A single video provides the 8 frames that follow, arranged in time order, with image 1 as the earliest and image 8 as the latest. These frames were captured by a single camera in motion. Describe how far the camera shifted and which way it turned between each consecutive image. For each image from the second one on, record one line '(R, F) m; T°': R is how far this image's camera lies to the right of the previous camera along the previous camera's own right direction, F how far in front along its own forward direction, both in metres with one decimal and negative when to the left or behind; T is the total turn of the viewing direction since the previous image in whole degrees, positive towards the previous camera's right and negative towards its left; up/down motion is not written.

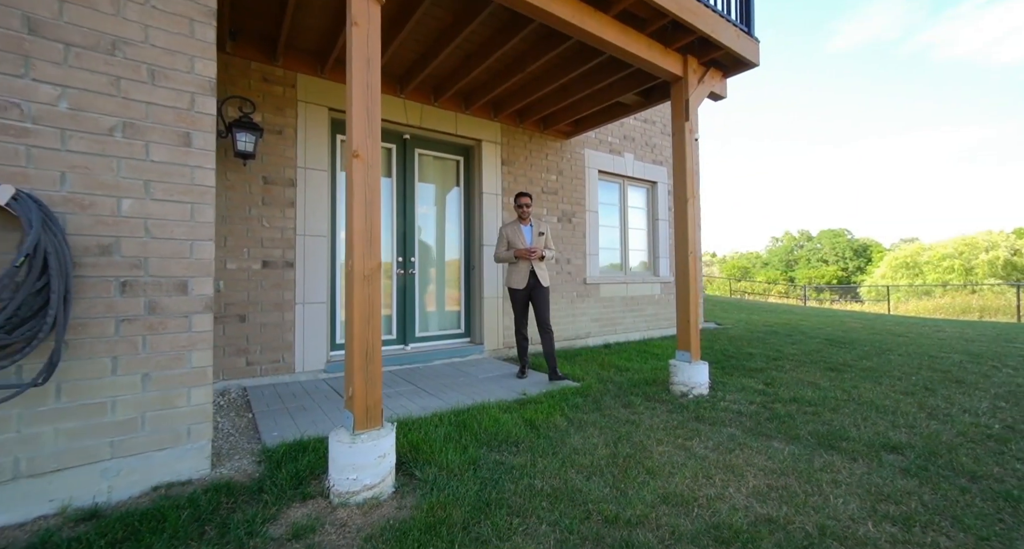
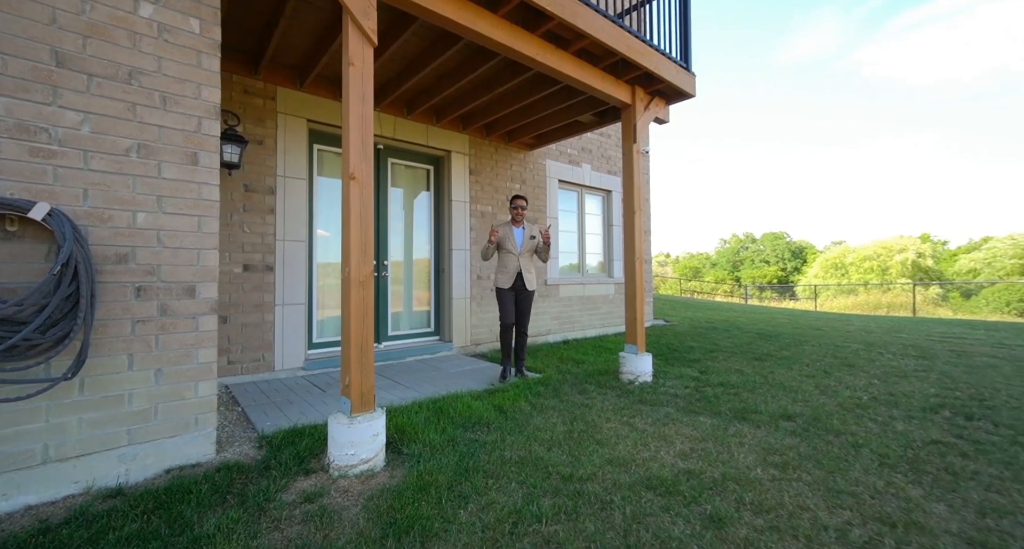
(-0.1, -0.4) m; +5°
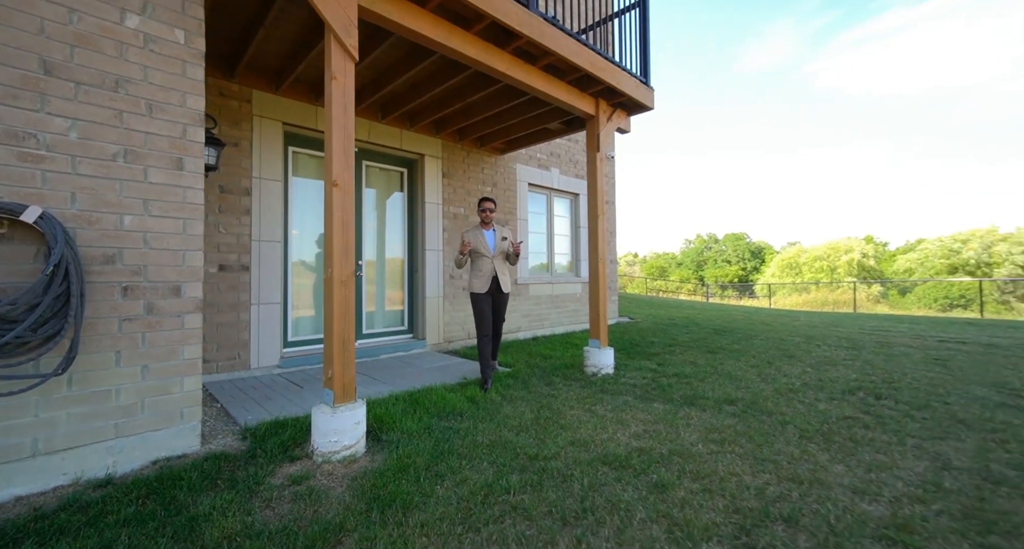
(0.0, -0.2) m; +4°
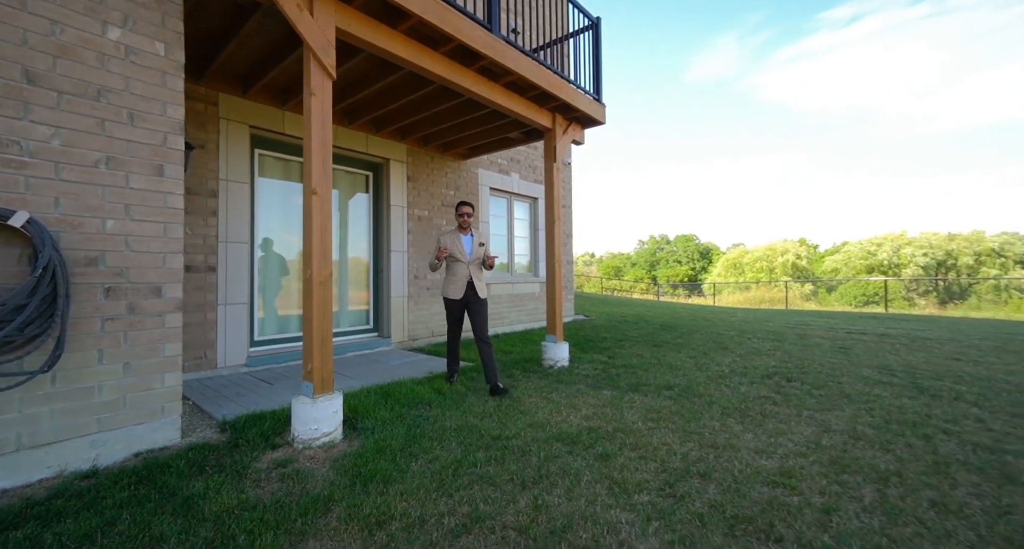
(0.0, -0.3) m; +5°
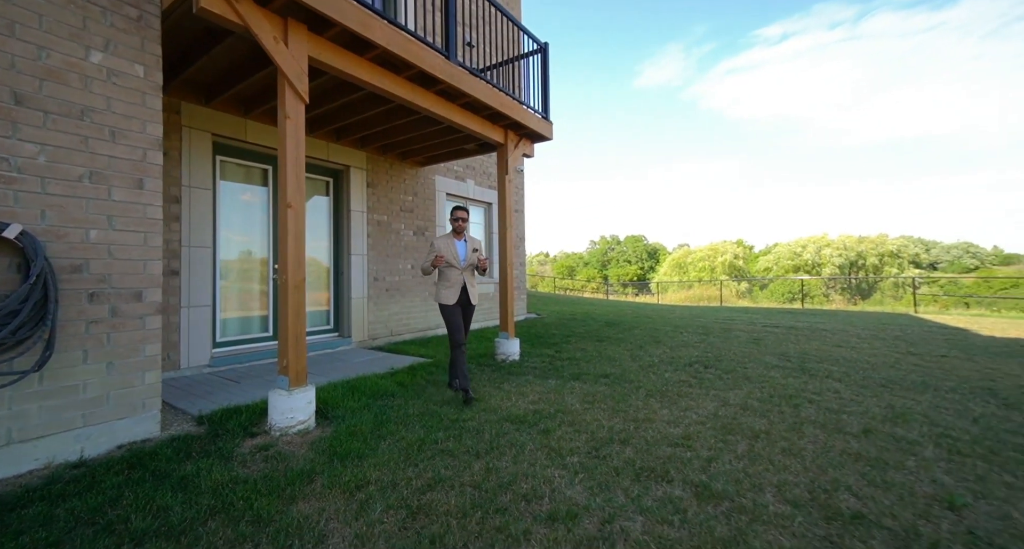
(0.0, -0.4) m; +6°
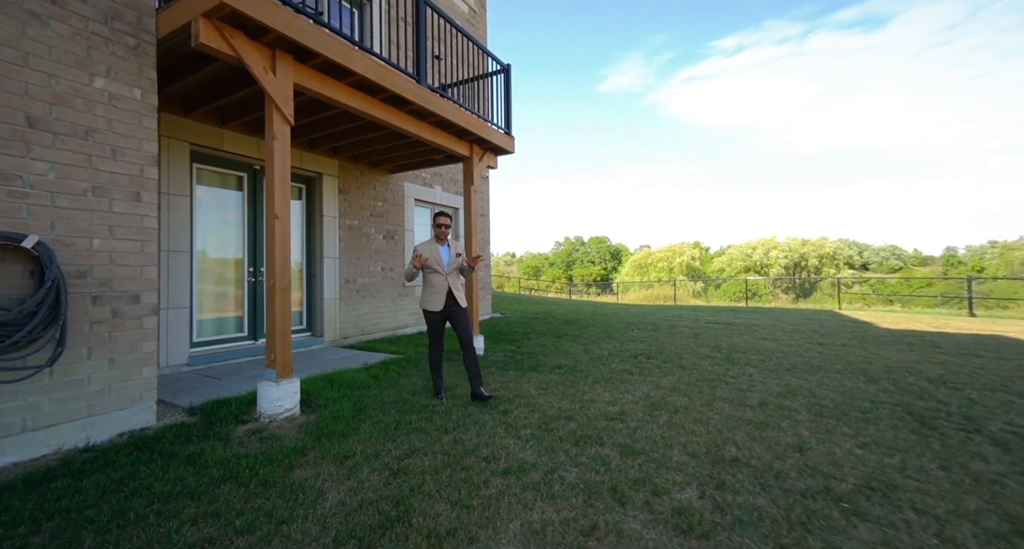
(0.0, -0.5) m; +4°
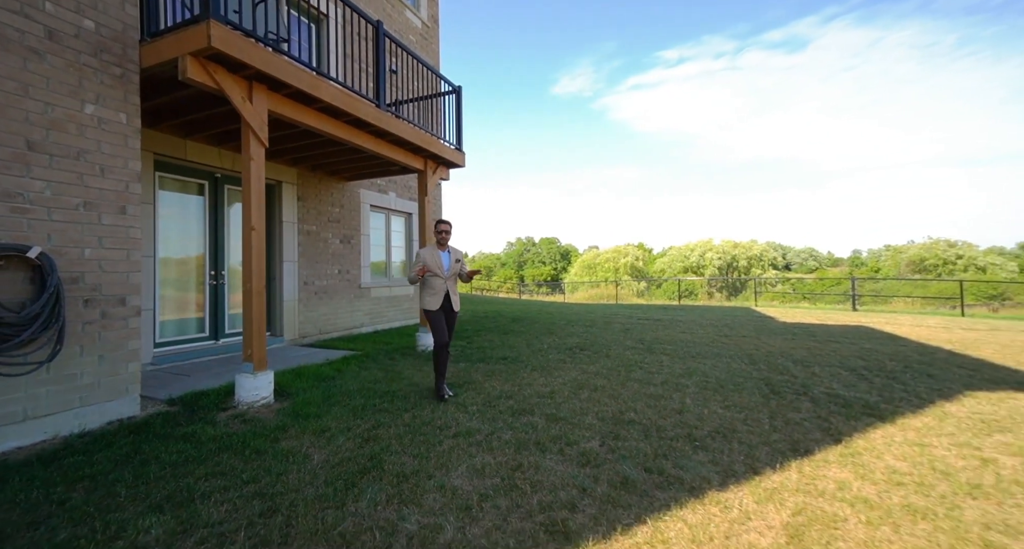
(0.0, -0.7) m; +6°
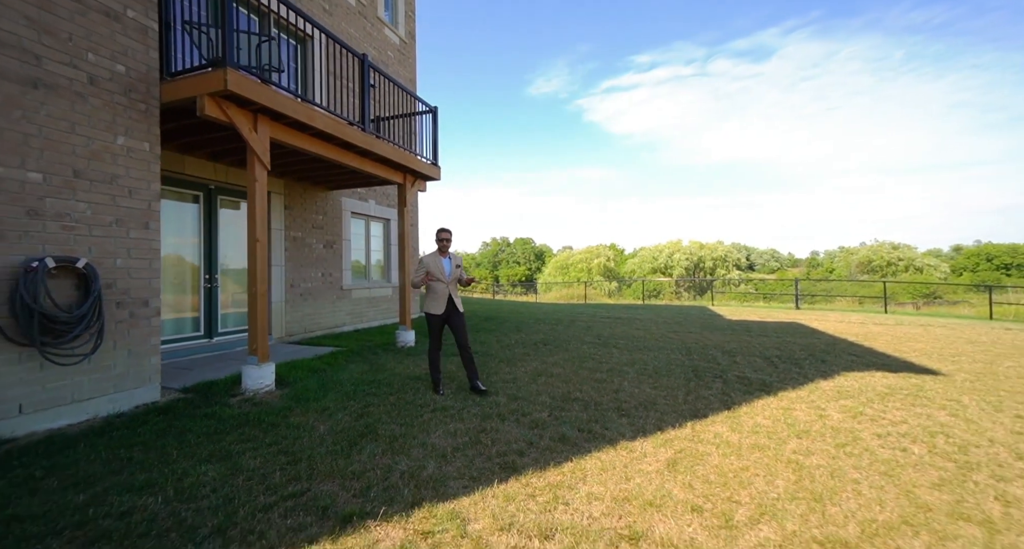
(+0.1, -0.8) m; +3°
